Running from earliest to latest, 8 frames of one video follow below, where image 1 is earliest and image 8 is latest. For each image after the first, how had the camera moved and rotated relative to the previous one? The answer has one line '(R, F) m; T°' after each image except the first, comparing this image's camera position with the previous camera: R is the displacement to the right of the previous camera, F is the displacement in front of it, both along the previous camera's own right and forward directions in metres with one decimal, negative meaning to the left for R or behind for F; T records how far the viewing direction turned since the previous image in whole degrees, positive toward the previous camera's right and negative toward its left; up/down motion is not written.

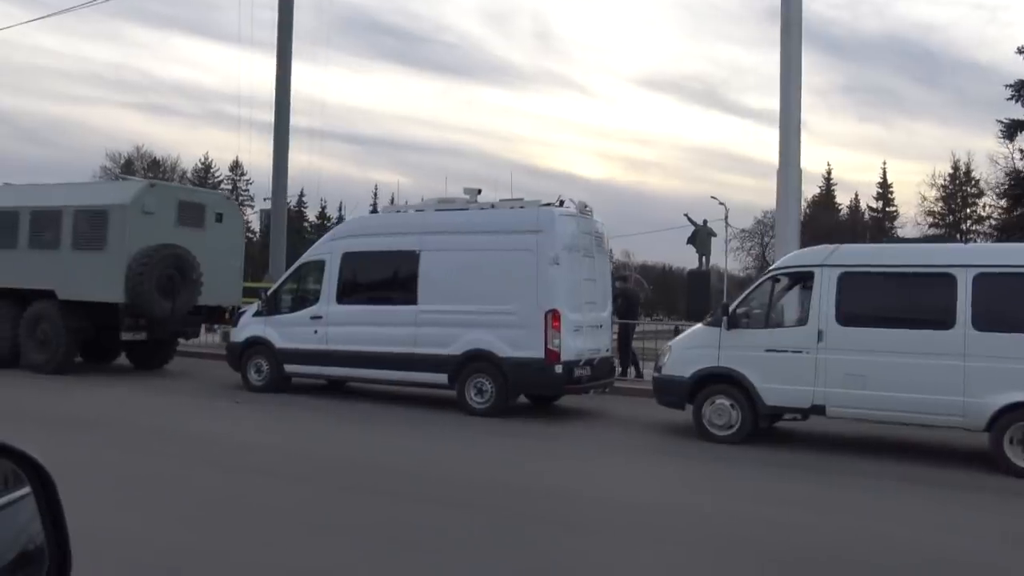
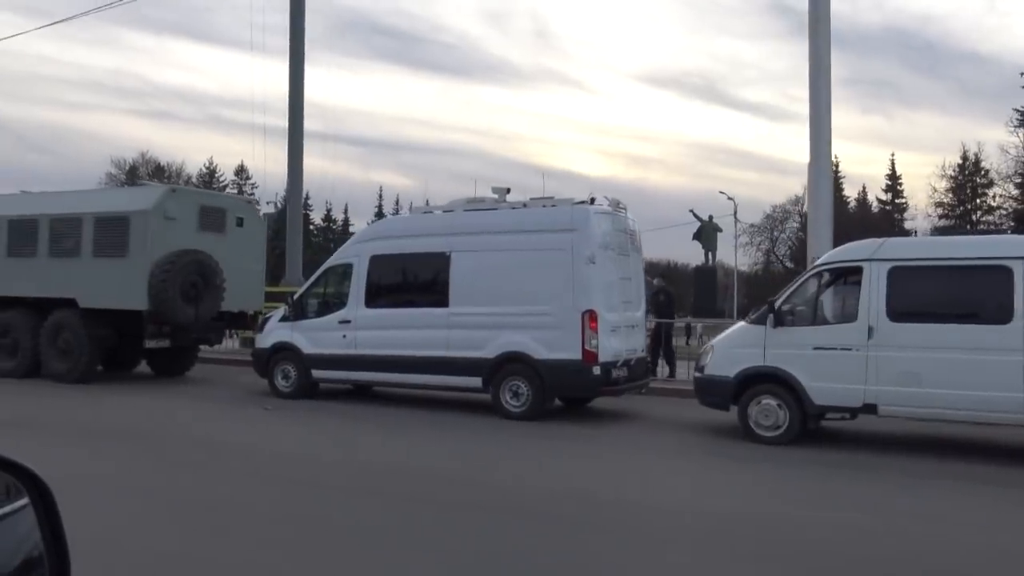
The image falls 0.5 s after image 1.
(-0.4, +0.2) m; 0°
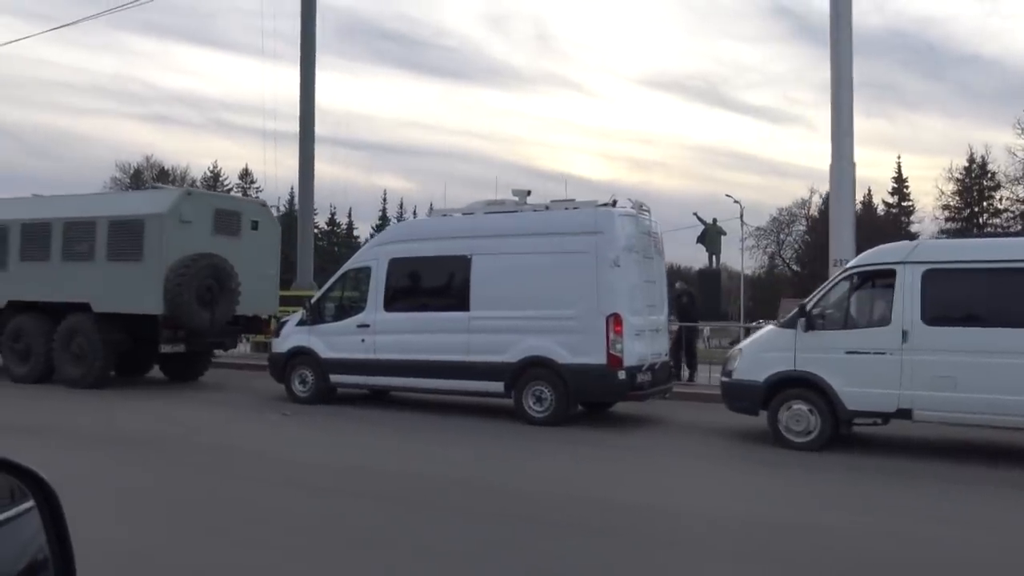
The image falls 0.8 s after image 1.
(-0.2, +0.2) m; 0°
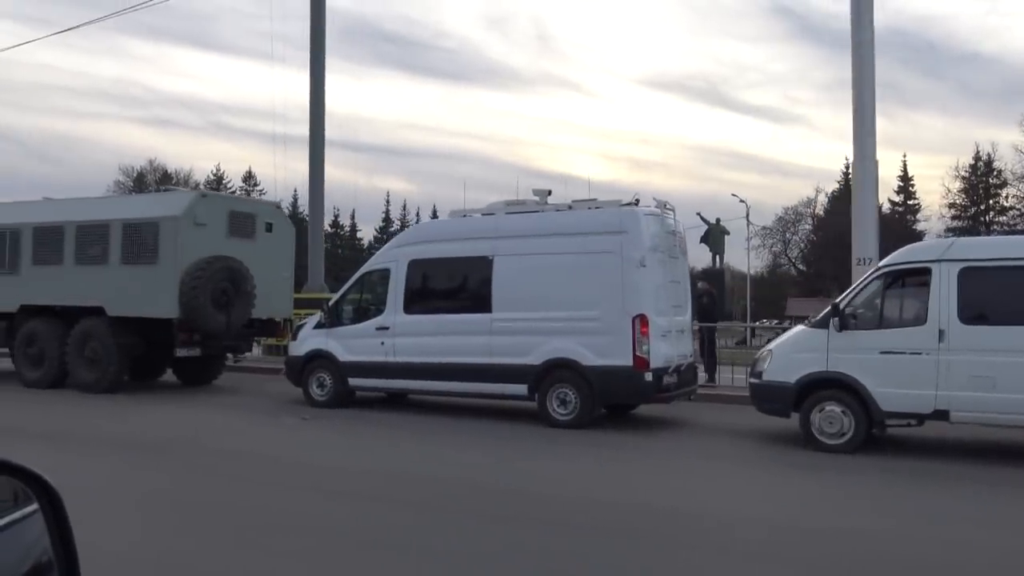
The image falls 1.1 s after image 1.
(-0.3, +0.2) m; 0°
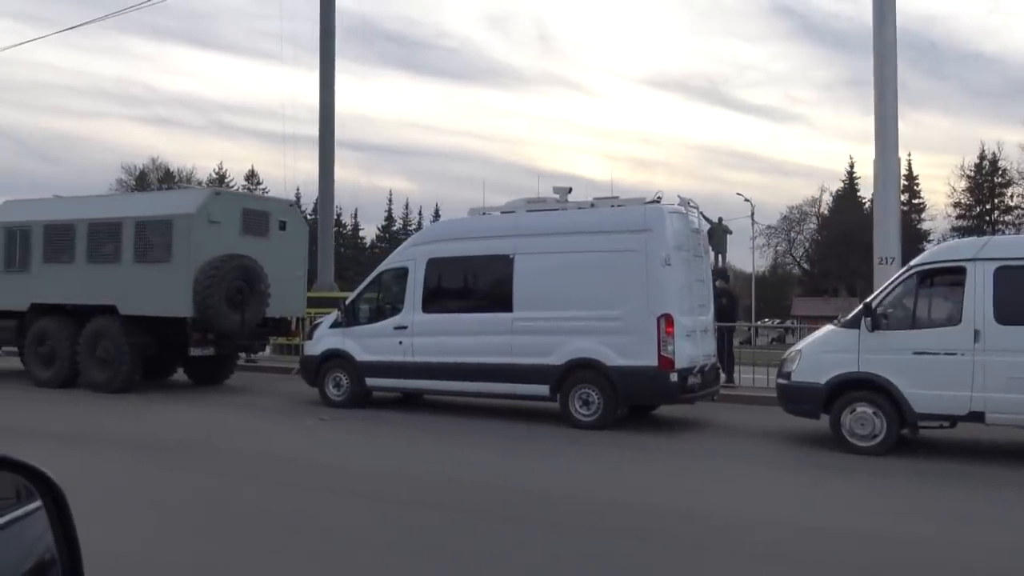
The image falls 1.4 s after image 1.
(-0.2, +0.2) m; 0°
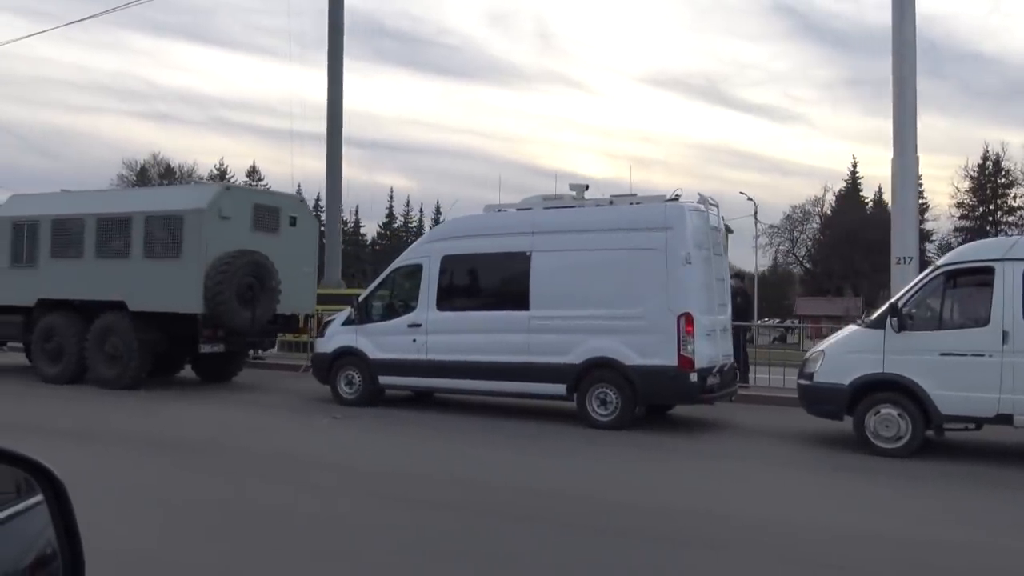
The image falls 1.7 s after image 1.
(-0.2, +0.1) m; 0°
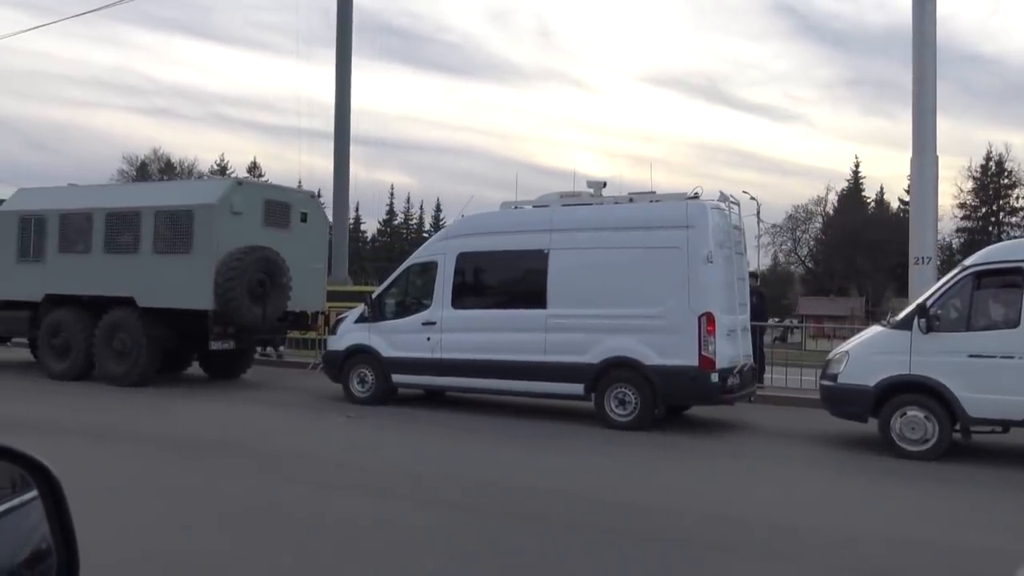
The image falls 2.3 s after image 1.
(-0.2, +0.2) m; 0°
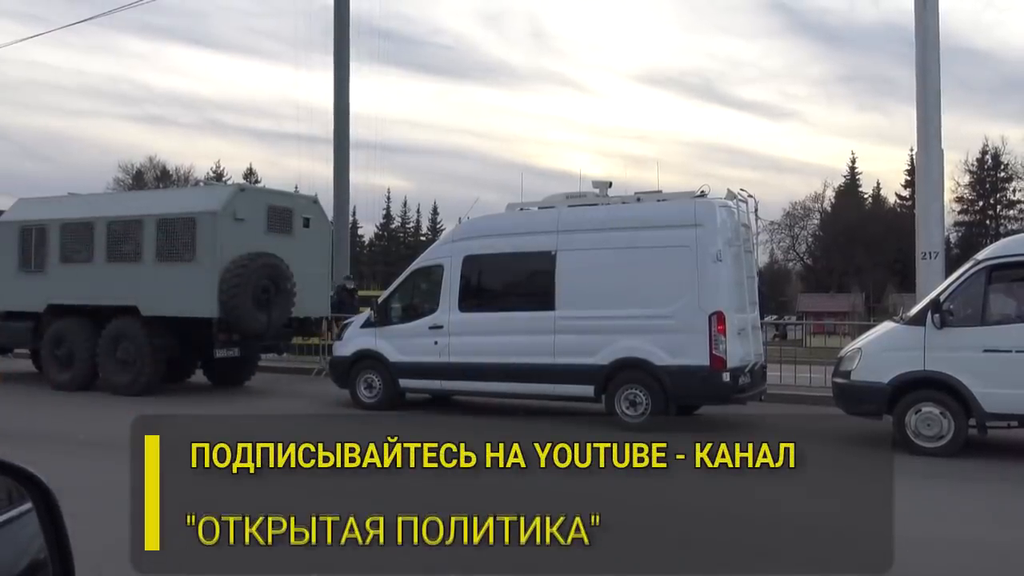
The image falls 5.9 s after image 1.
(-0.1, +0.1) m; 0°
